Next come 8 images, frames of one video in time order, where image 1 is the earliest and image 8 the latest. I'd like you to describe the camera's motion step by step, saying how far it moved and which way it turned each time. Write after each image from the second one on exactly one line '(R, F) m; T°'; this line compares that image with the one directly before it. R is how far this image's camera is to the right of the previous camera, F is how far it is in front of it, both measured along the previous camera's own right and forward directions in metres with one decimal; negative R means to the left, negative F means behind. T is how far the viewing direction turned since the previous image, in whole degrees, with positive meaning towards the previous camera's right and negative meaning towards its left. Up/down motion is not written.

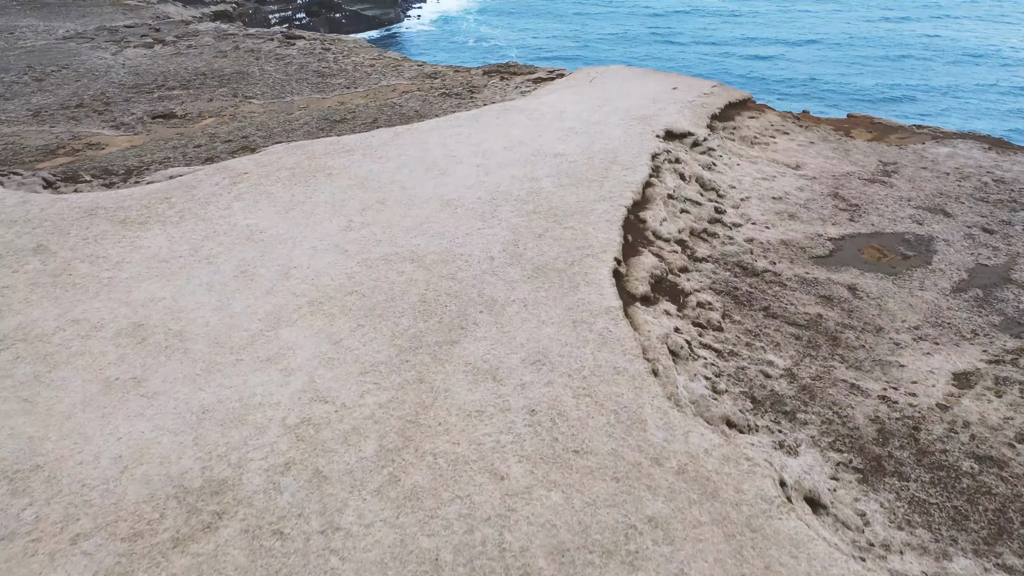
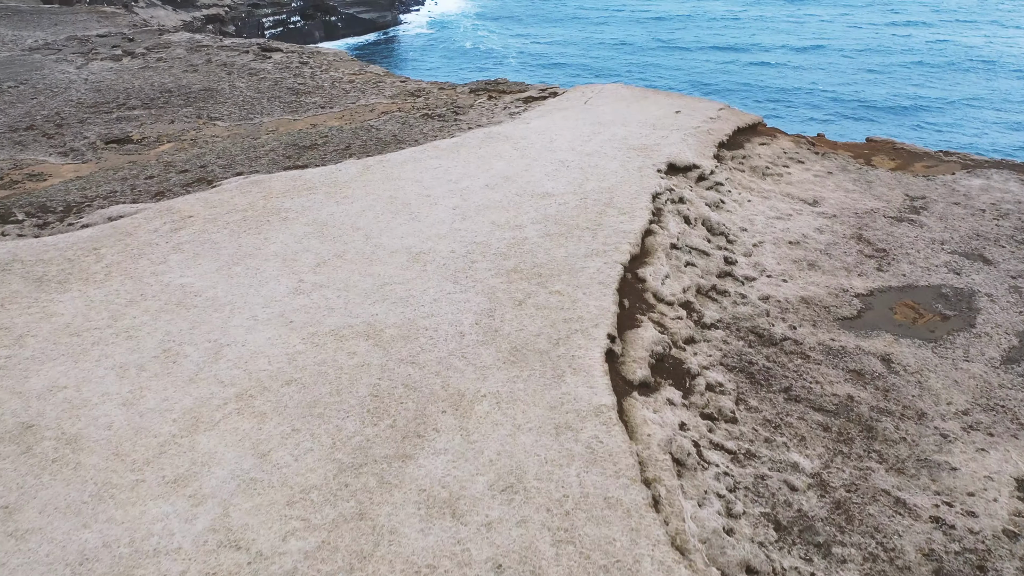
(+0.2, +1.4) m; 0°
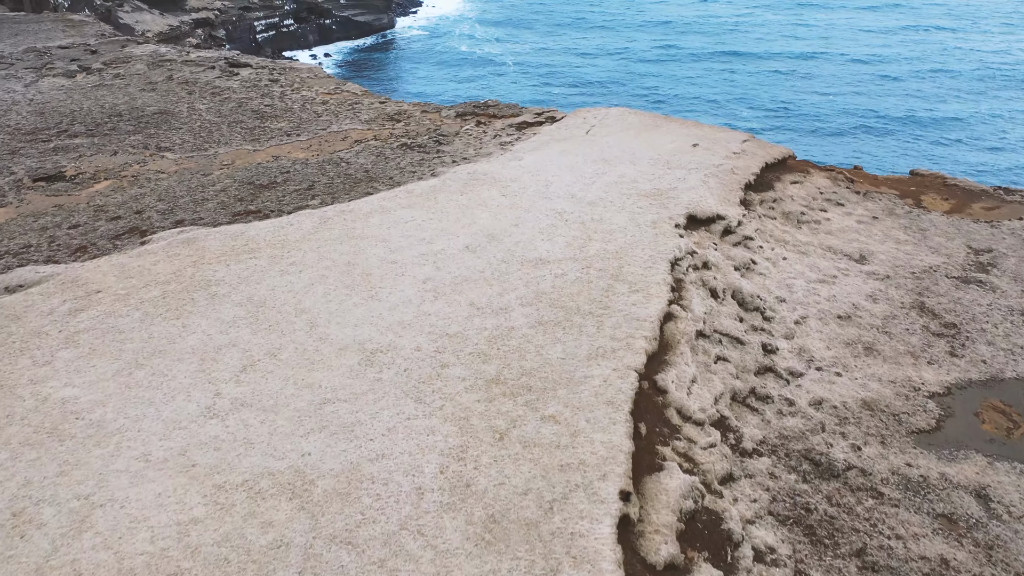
(+0.2, +2.0) m; 0°
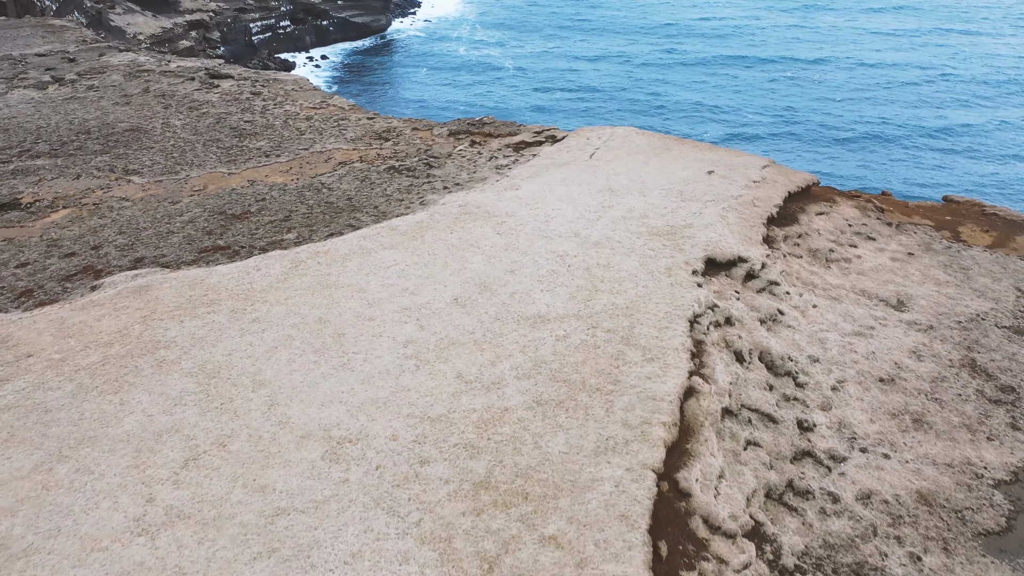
(+0.1, +1.1) m; 0°
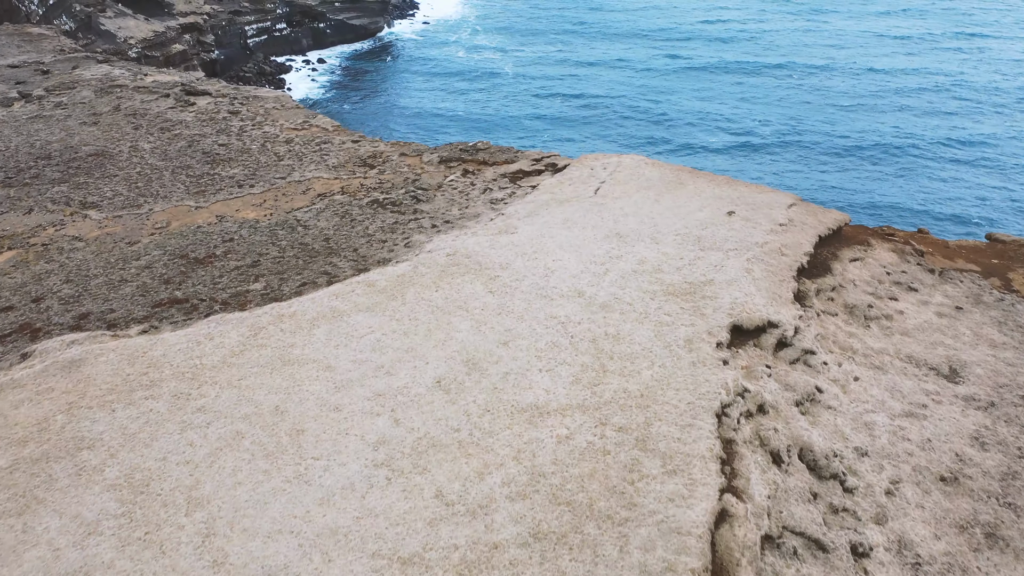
(+0.1, +1.2) m; 0°
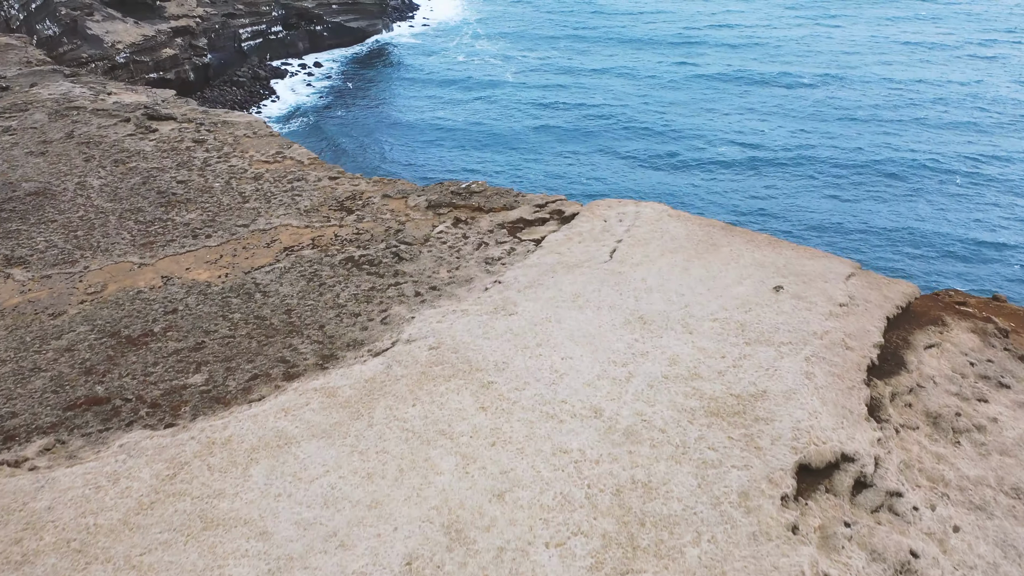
(0.0, +1.8) m; 0°
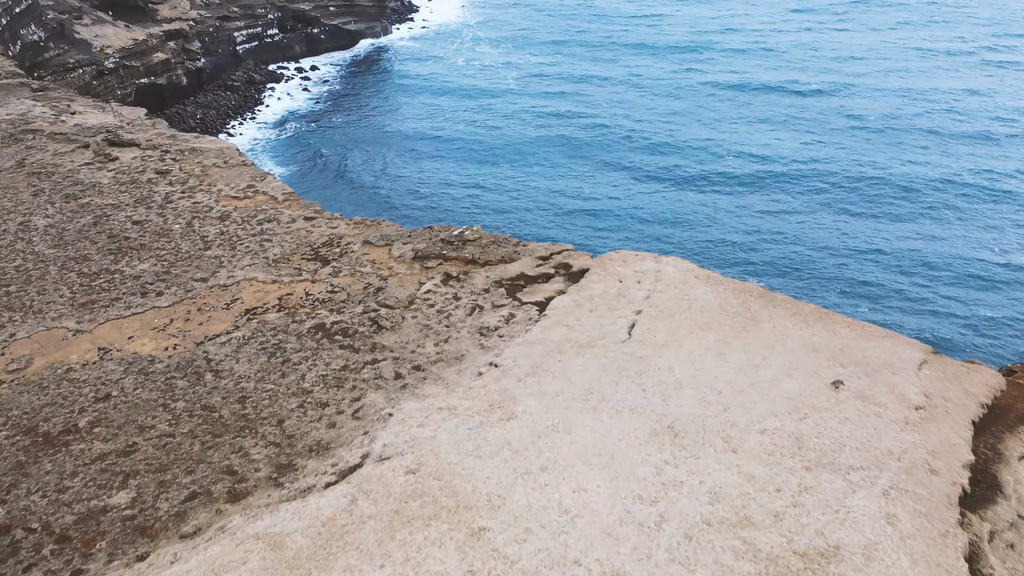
(0.0, +1.5) m; 0°
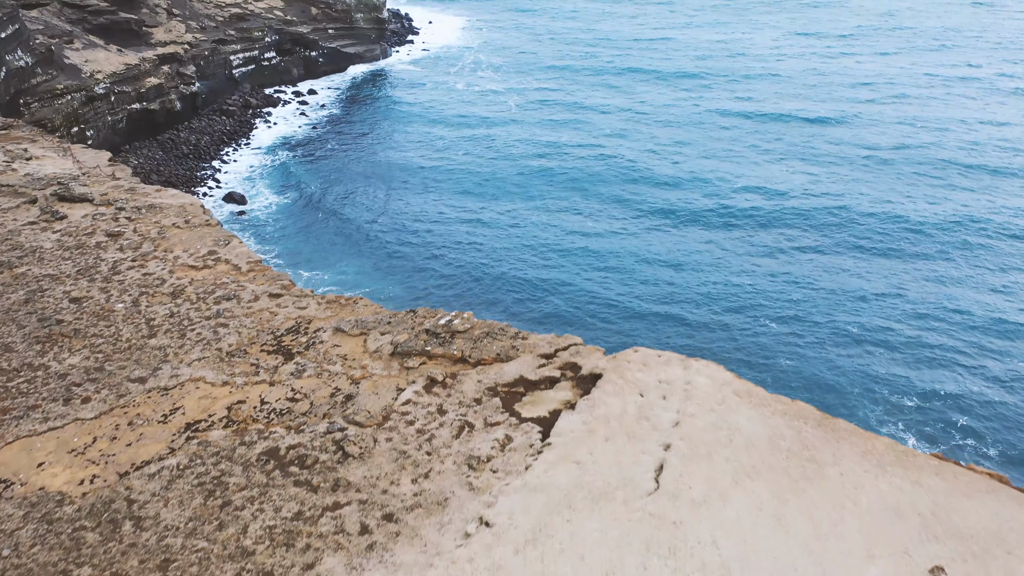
(0.0, +1.6) m; 0°
